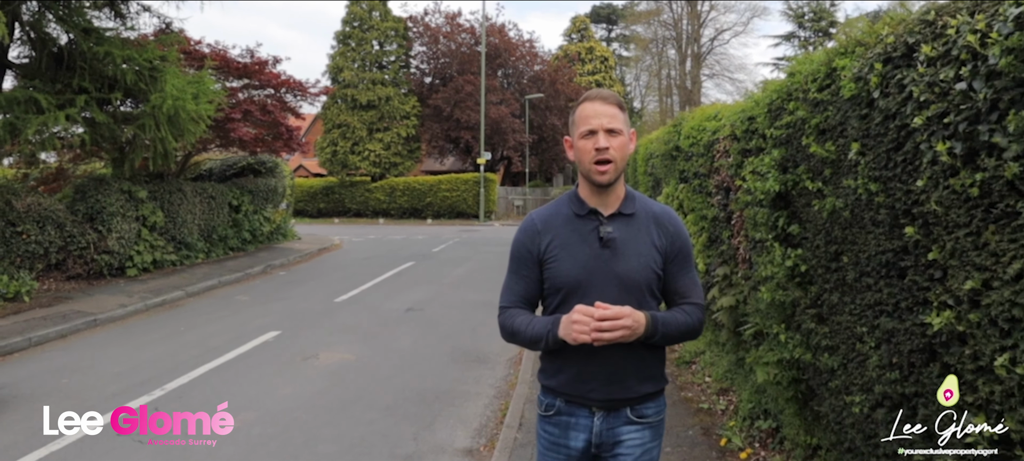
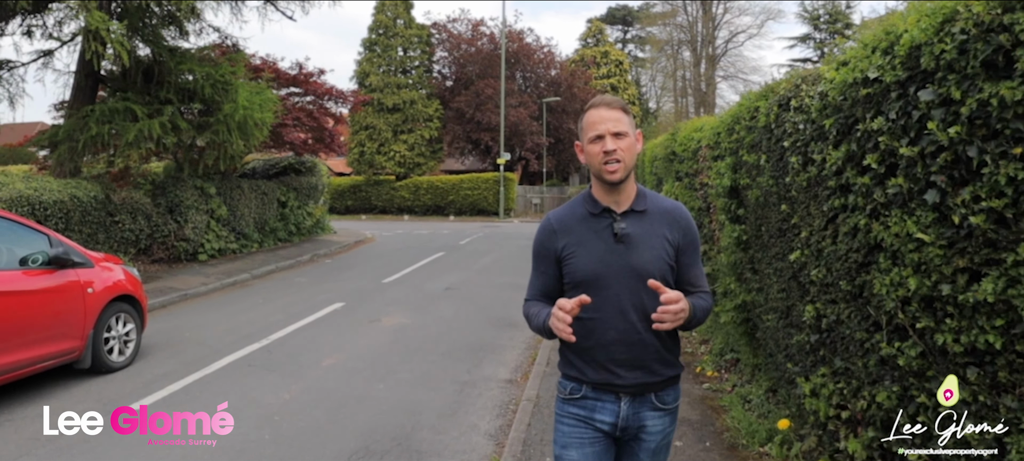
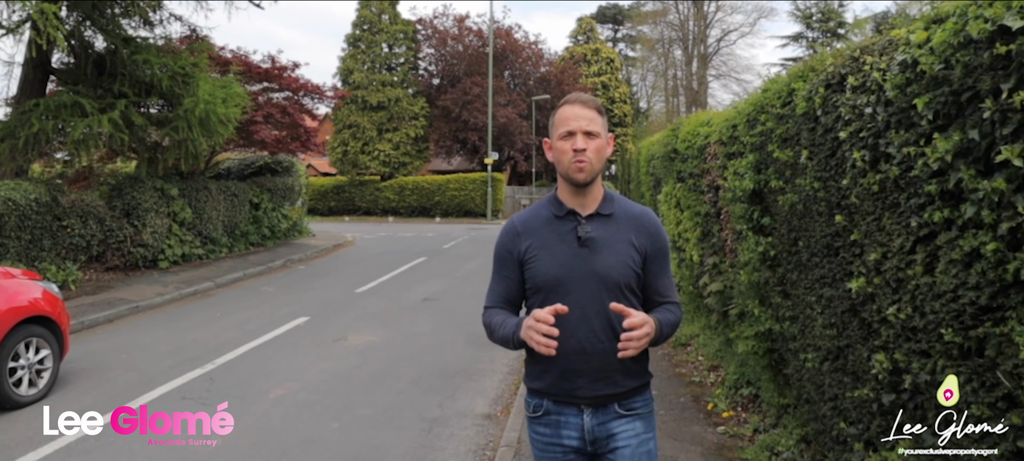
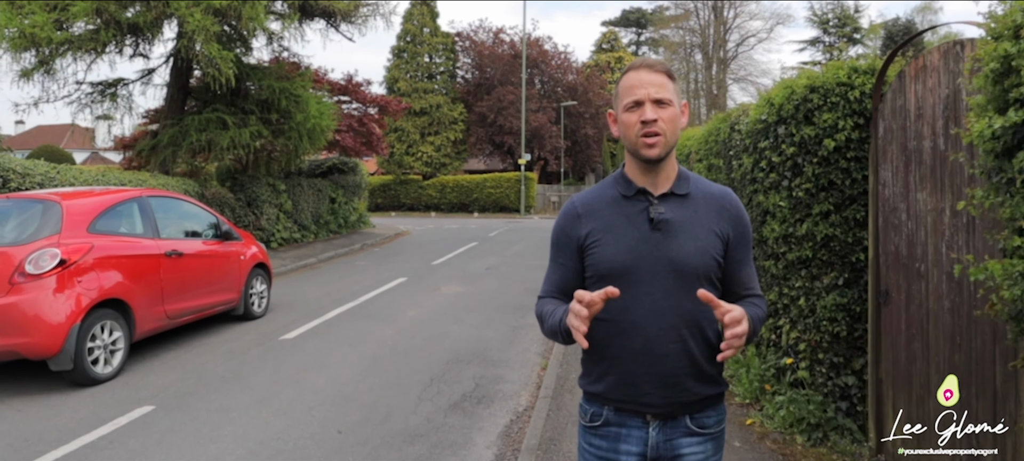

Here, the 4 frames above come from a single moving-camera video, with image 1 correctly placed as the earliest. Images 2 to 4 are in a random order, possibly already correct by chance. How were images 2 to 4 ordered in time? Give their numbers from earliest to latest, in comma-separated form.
3, 2, 4
